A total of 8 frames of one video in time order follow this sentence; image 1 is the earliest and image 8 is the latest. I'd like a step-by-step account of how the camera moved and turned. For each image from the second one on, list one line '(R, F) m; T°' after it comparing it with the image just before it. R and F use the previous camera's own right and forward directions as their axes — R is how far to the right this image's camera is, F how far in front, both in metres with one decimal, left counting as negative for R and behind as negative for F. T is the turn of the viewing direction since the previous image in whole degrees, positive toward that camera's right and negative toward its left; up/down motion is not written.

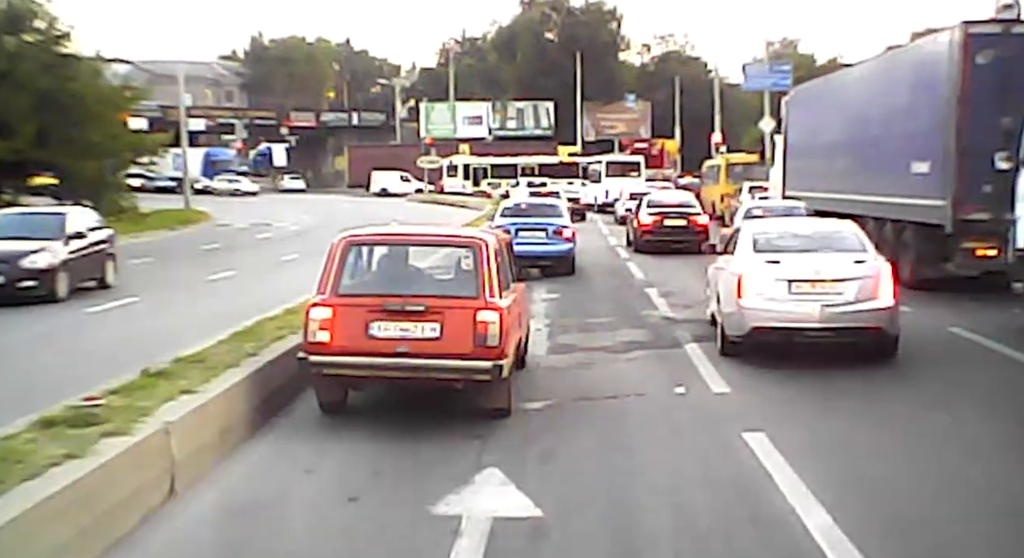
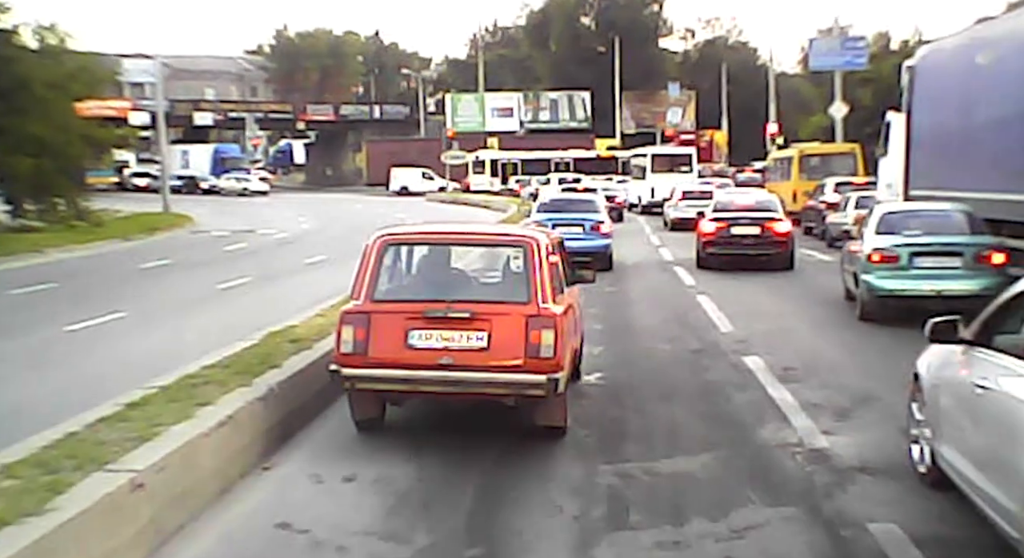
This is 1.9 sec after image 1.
(+0.3, +6.4) m; -2°
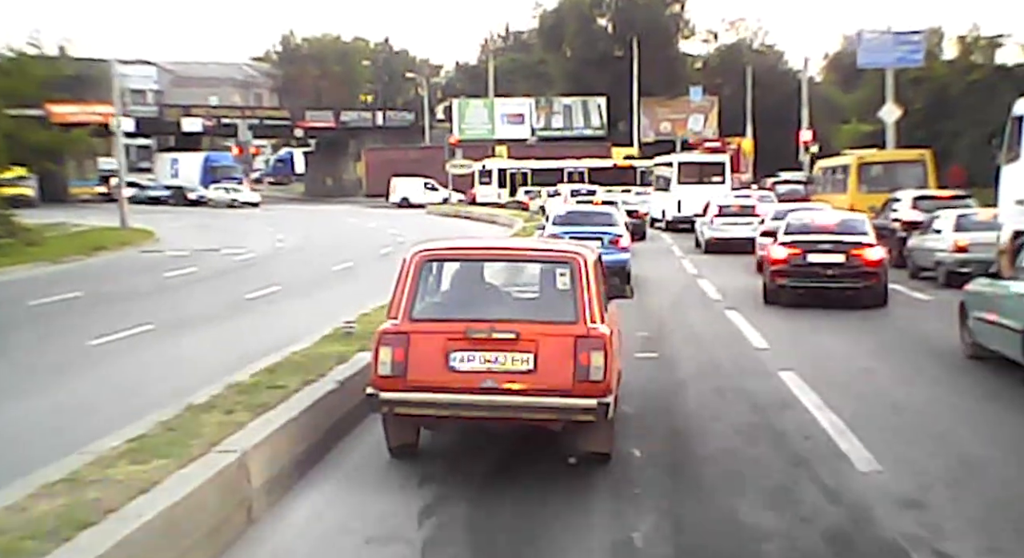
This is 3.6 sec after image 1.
(+0.3, +5.0) m; -1°
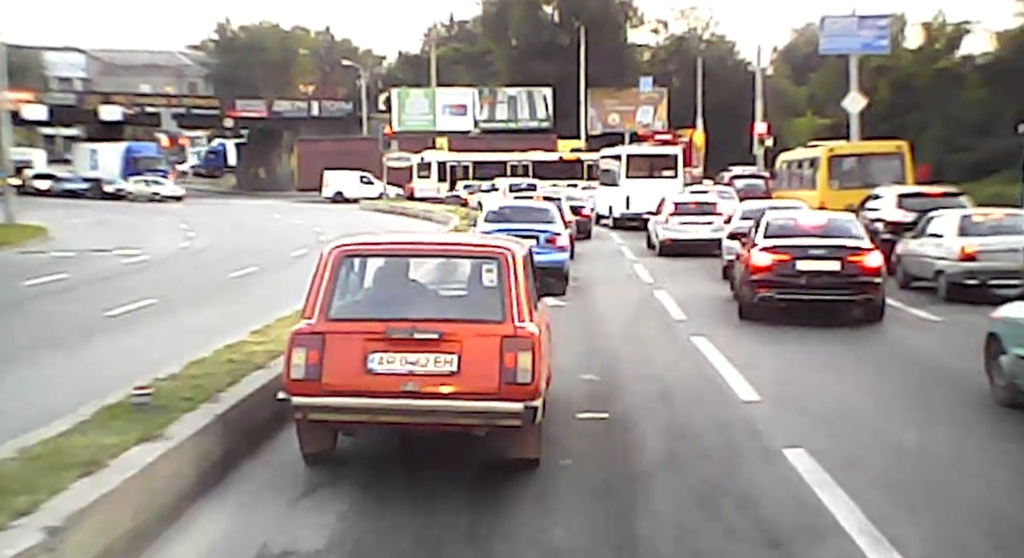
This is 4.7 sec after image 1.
(+0.4, +3.1) m; +3°
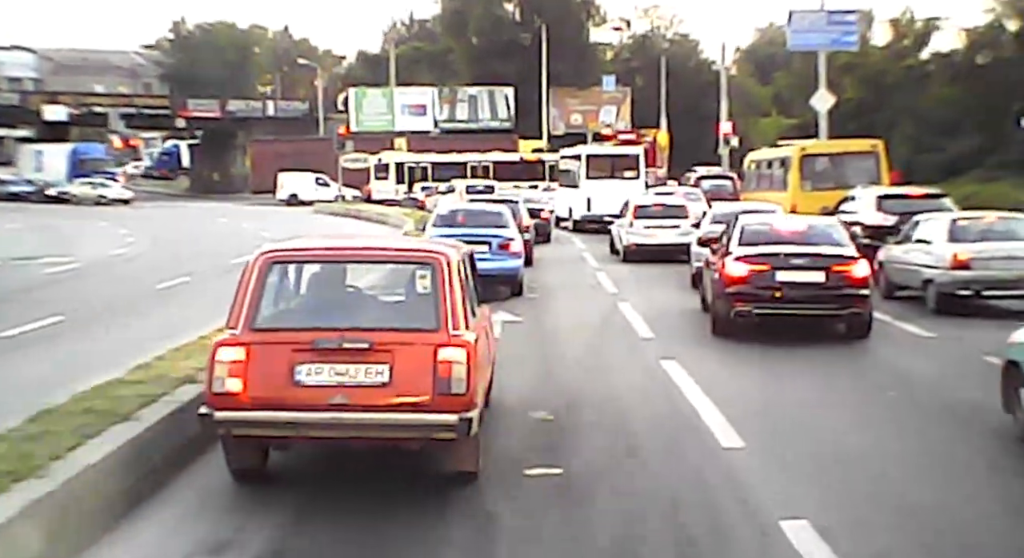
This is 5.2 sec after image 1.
(+0.2, +1.5) m; +2°
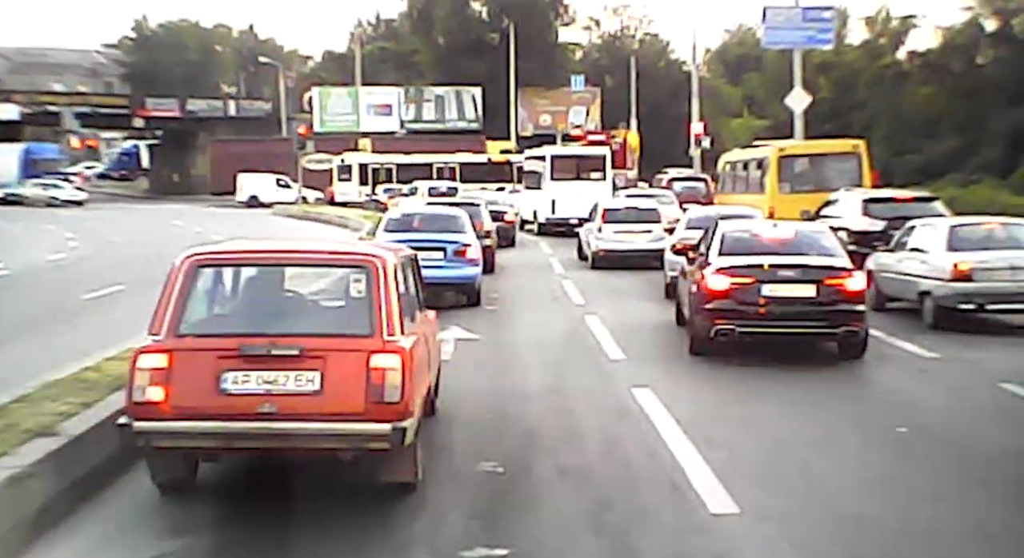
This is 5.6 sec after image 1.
(+0.2, +1.4) m; +2°
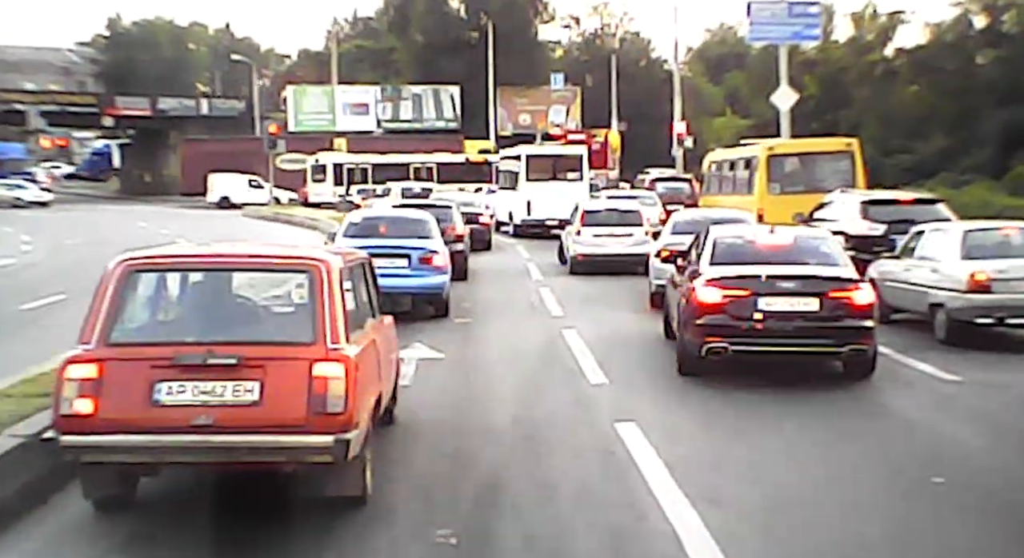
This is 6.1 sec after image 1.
(+0.1, +1.2) m; +1°
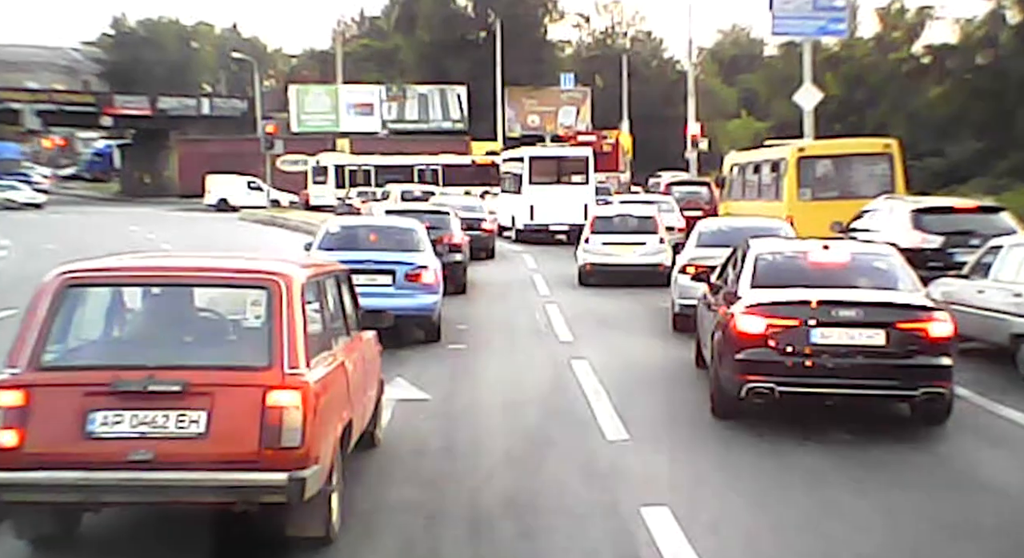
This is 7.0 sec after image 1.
(+0.1, +1.8) m; 0°
